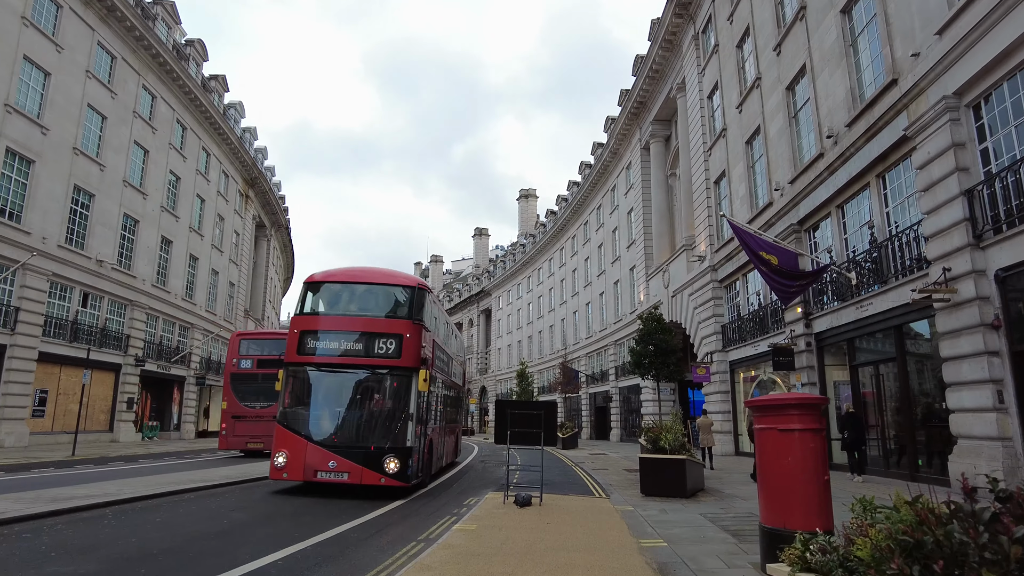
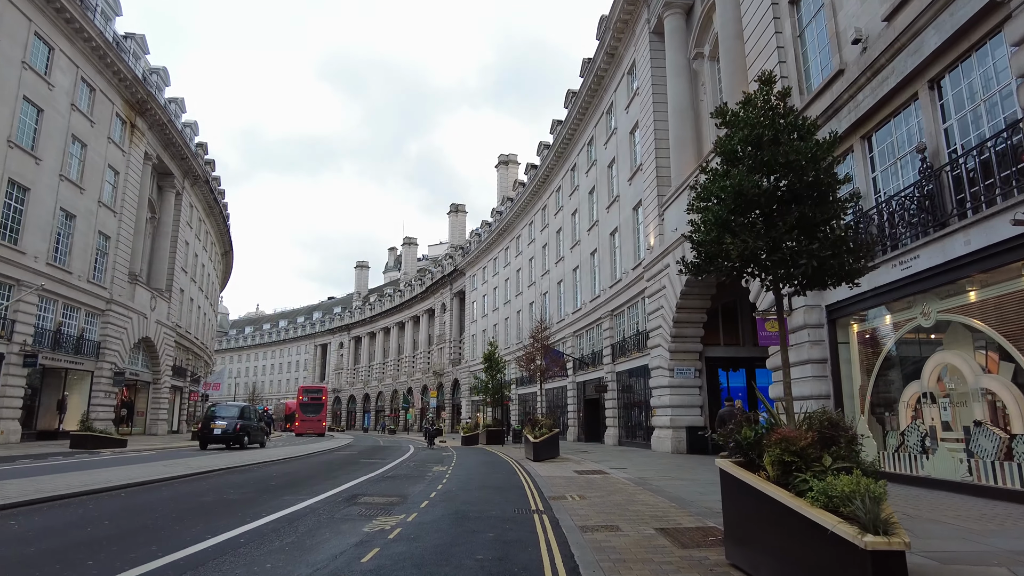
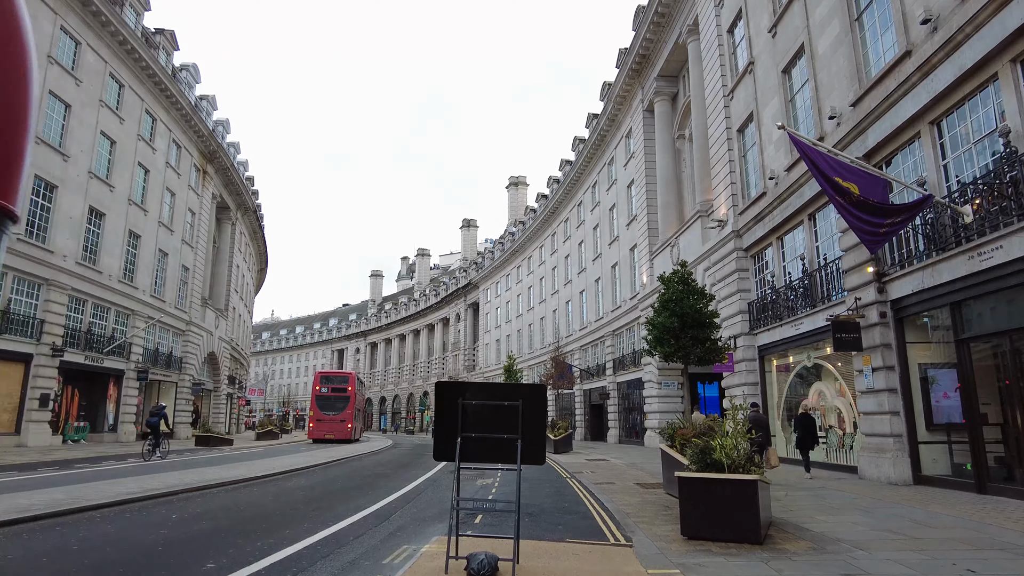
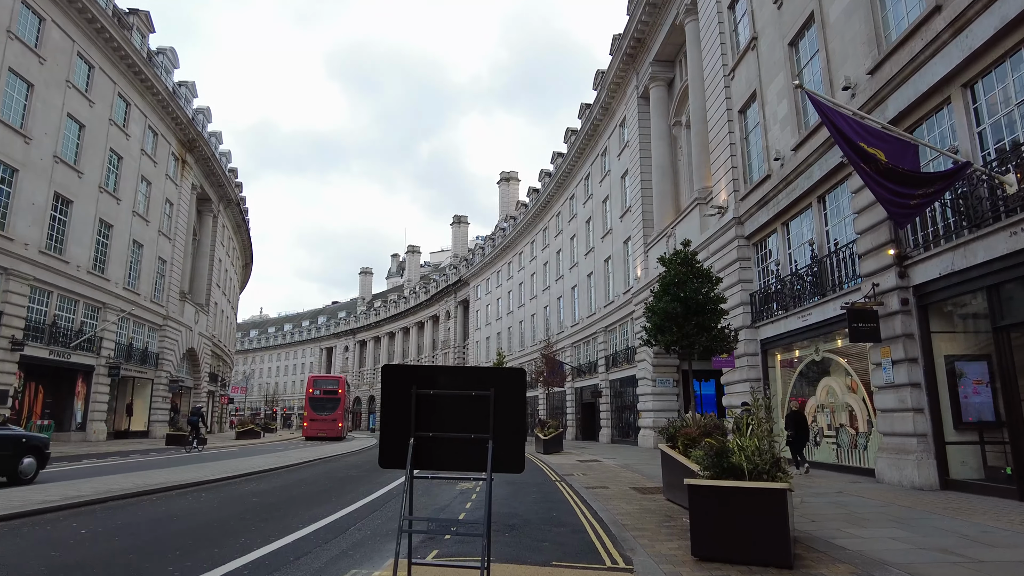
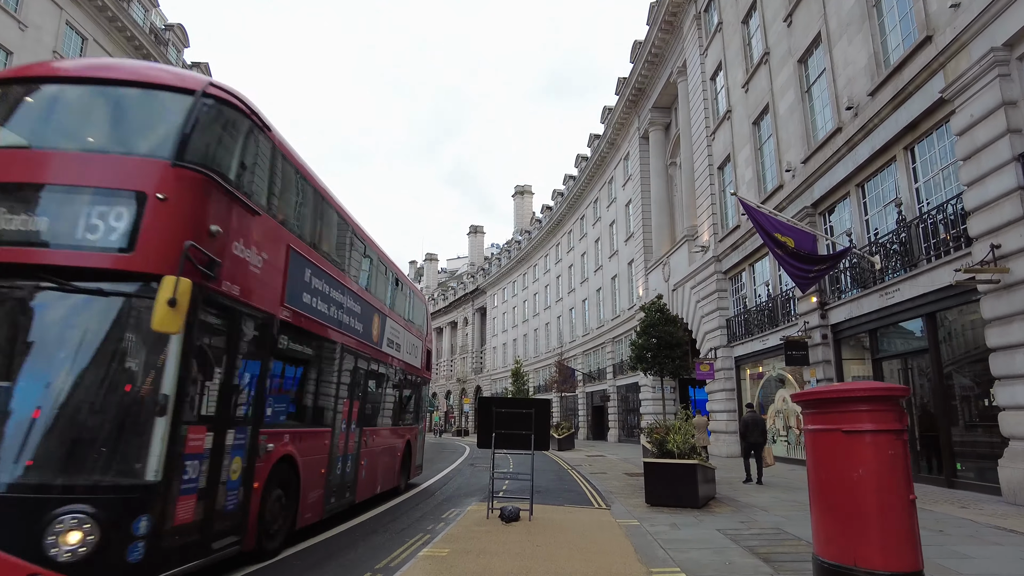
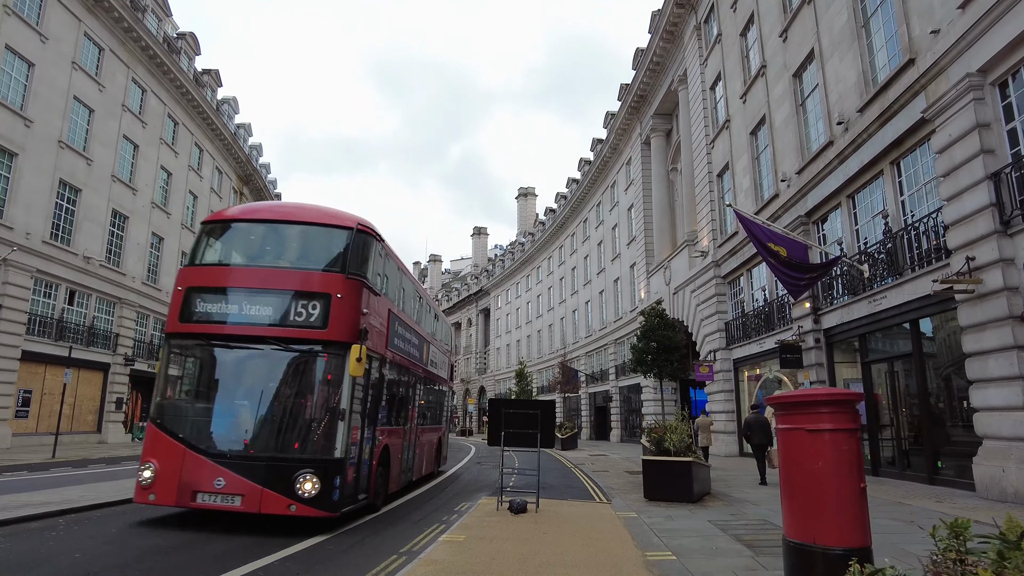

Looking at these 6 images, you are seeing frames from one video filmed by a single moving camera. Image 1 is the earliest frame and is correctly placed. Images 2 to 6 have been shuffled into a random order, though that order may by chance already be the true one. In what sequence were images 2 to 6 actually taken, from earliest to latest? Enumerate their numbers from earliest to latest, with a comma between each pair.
6, 5, 3, 4, 2
